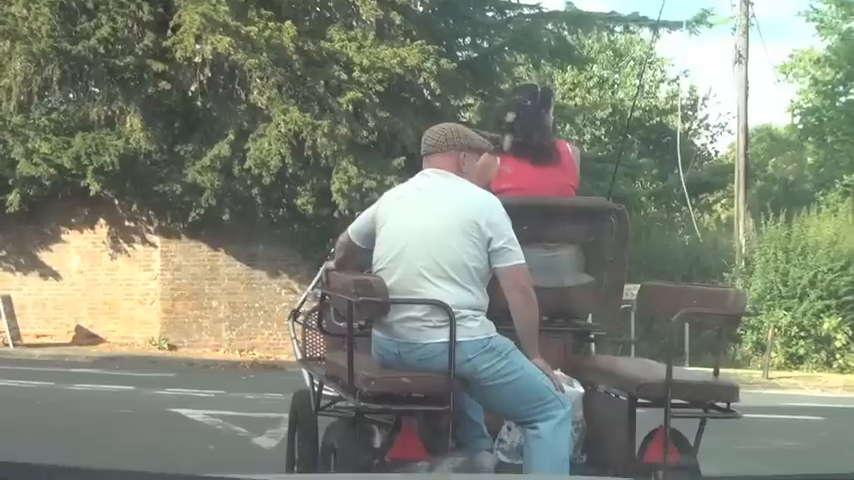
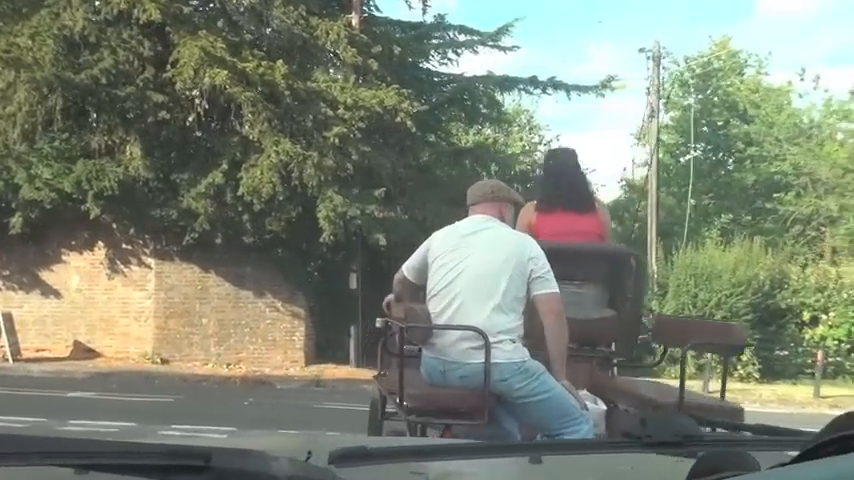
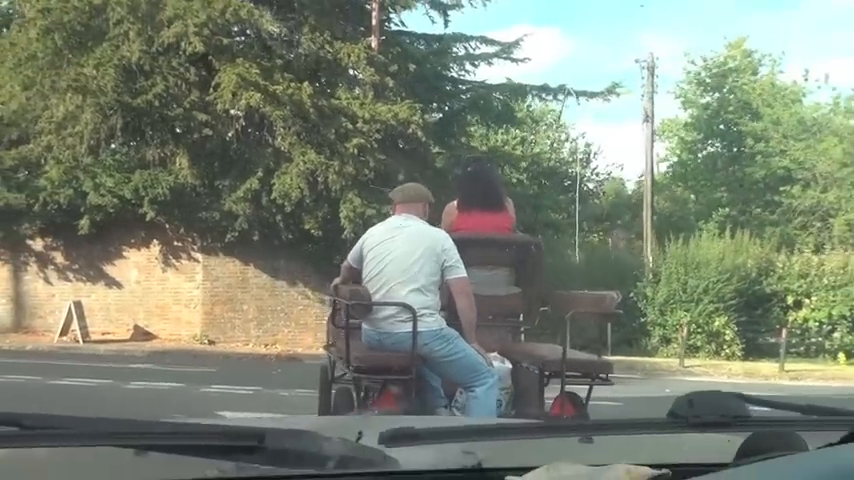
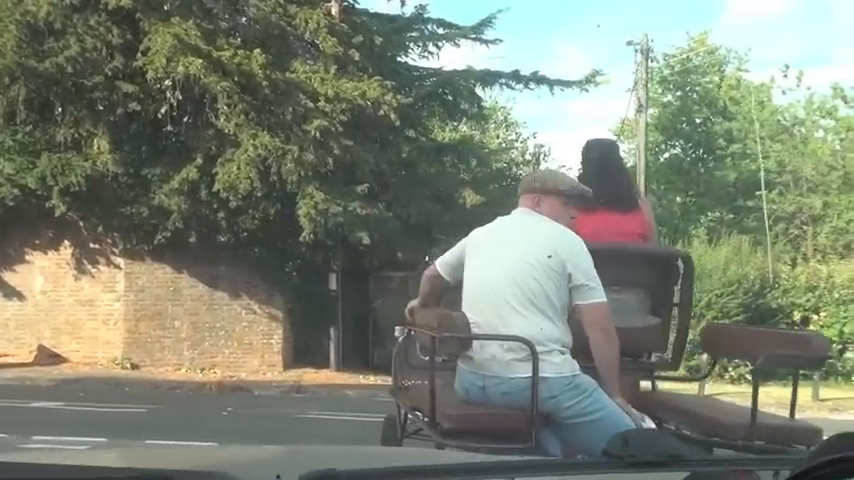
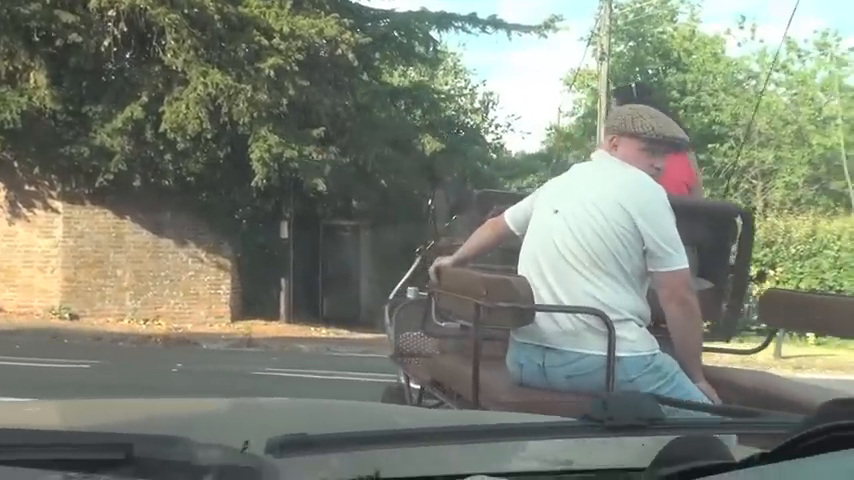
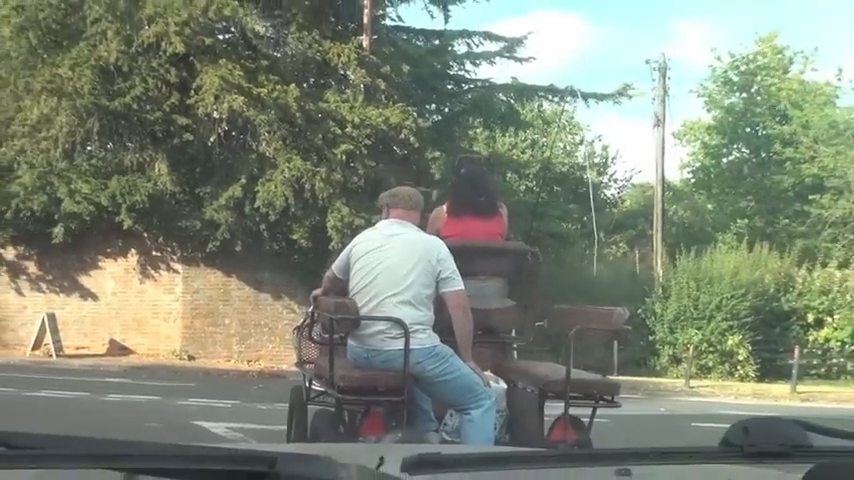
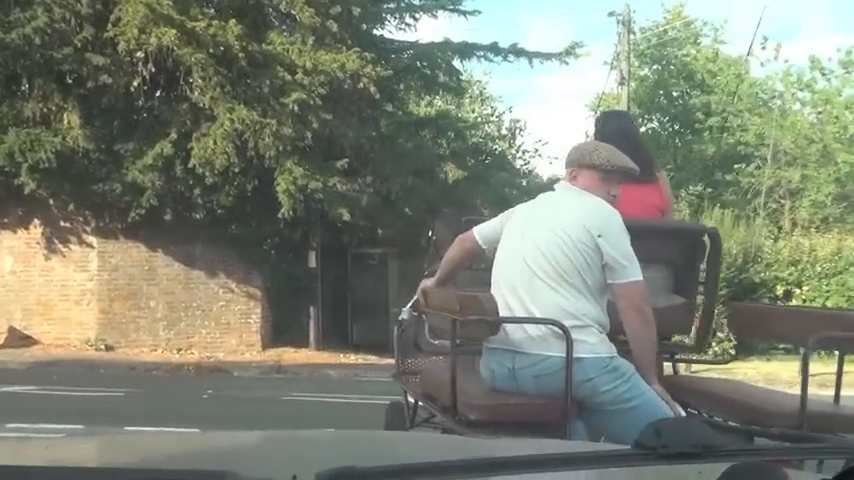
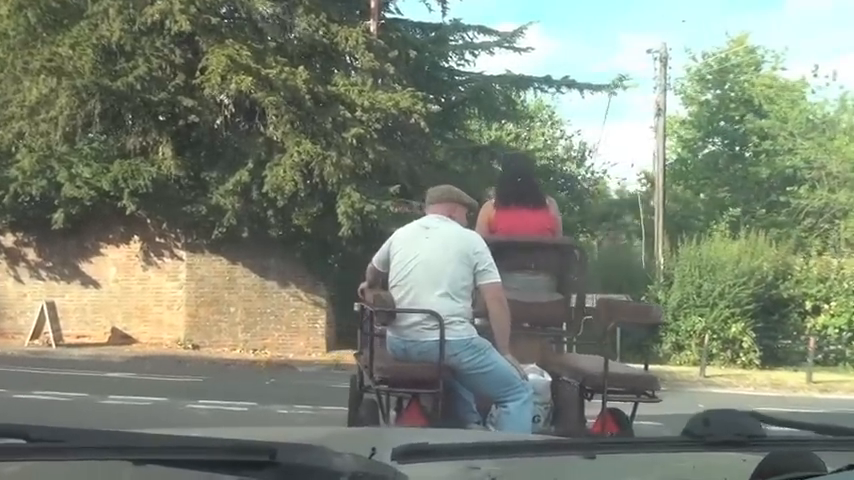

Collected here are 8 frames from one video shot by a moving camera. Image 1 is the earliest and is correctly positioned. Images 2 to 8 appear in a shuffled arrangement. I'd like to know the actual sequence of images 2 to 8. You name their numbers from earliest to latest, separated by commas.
6, 3, 8, 2, 4, 7, 5
